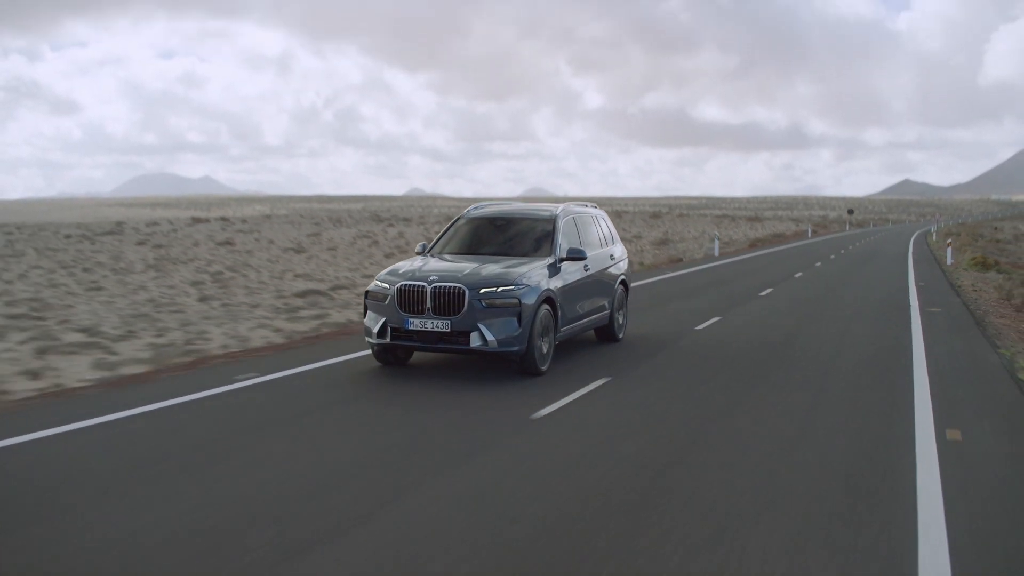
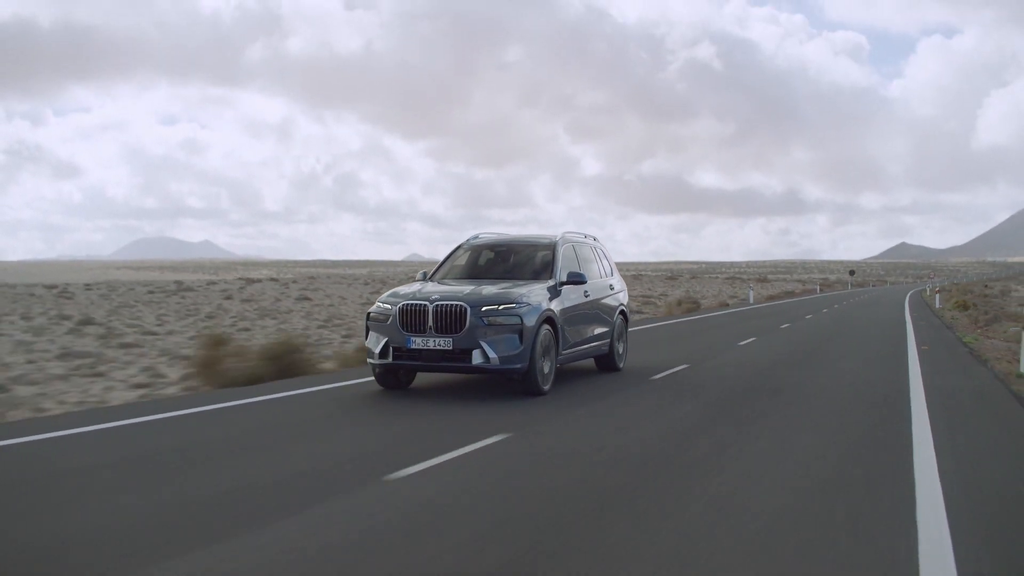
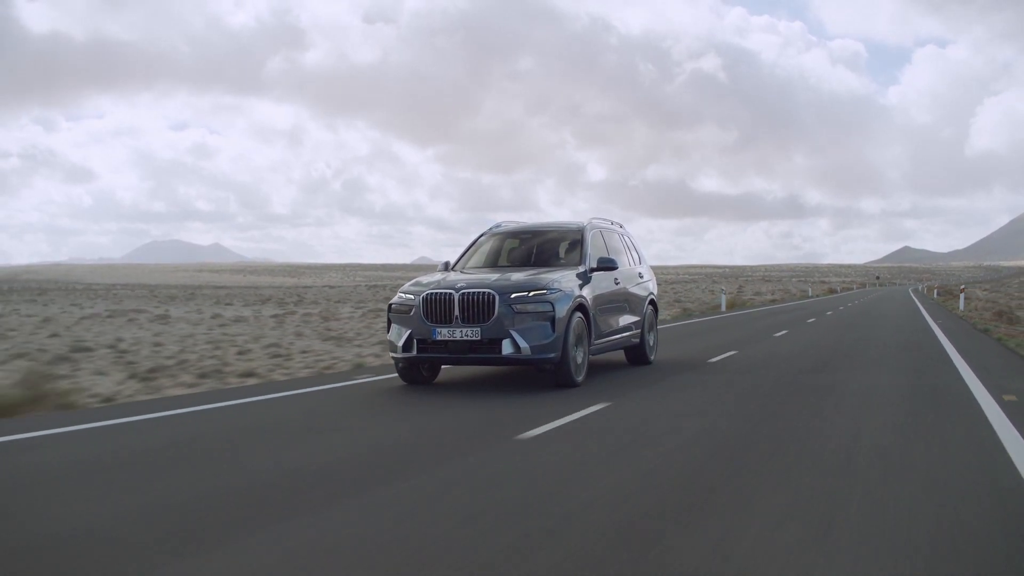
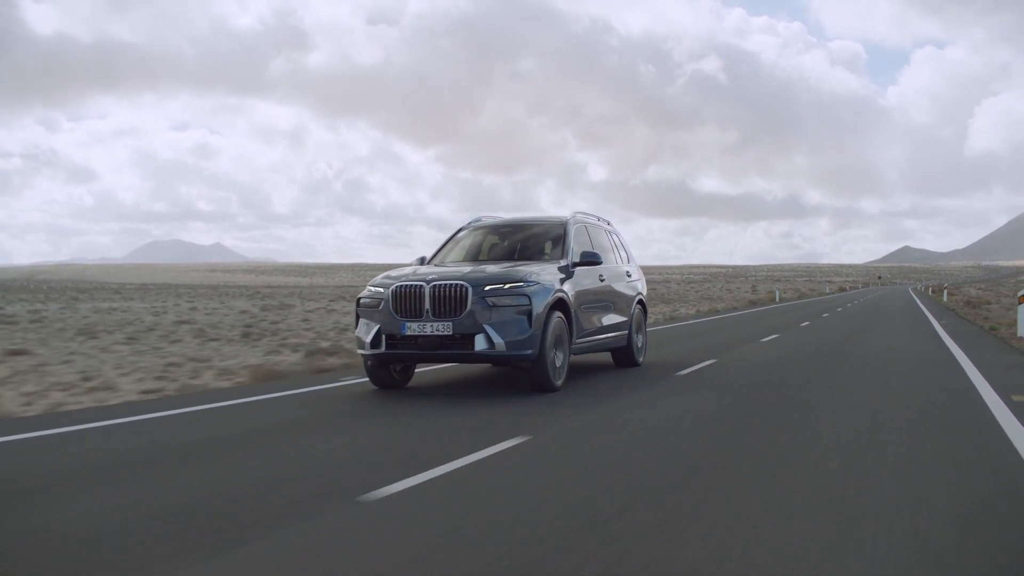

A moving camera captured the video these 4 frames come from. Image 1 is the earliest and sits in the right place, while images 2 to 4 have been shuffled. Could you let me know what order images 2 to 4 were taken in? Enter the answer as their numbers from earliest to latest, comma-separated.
2, 3, 4
